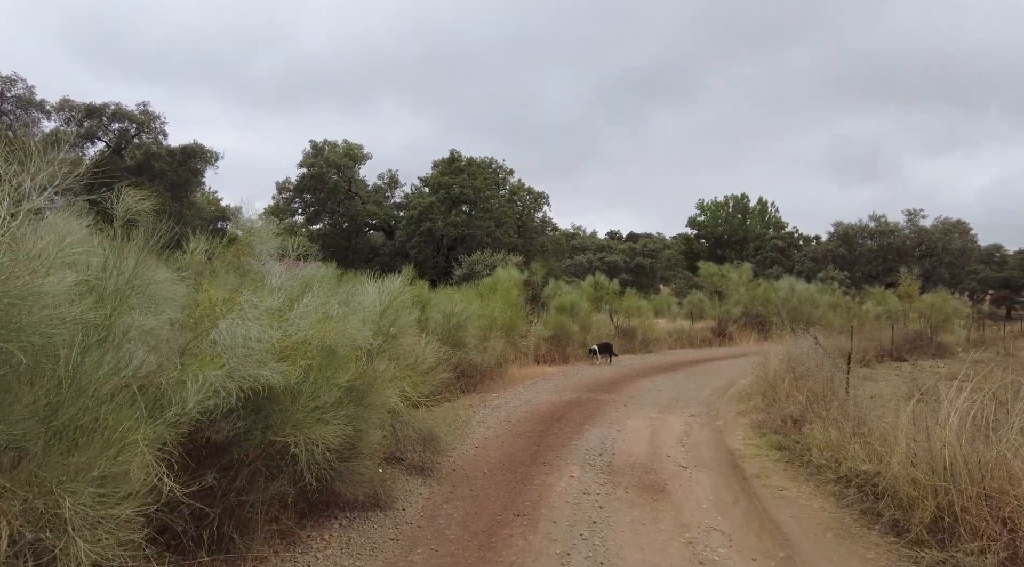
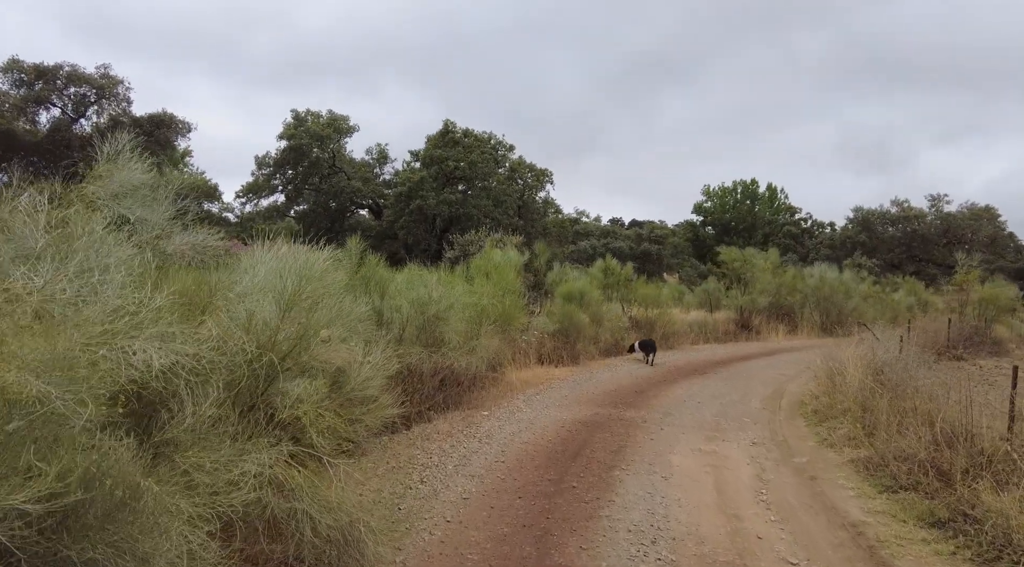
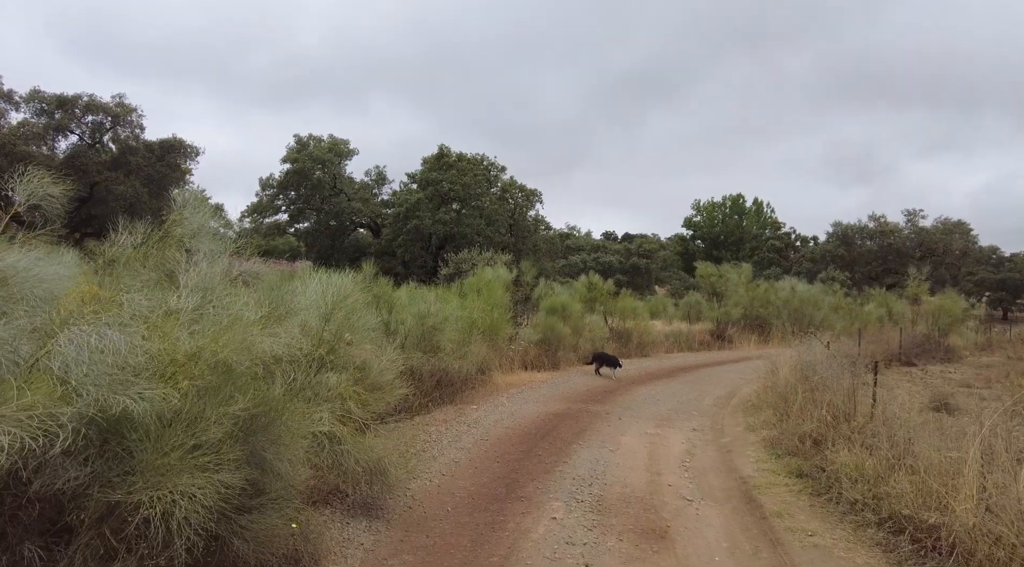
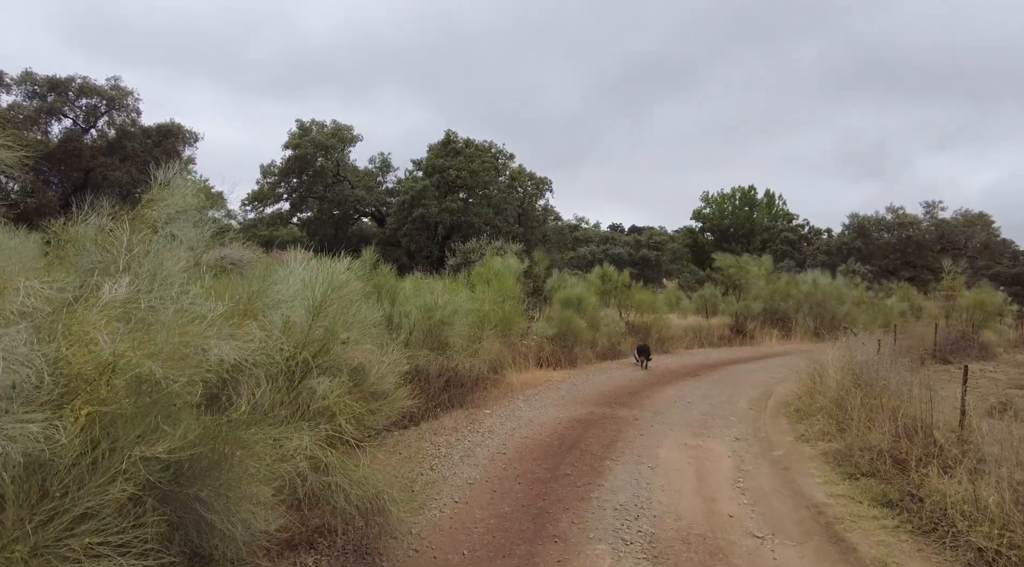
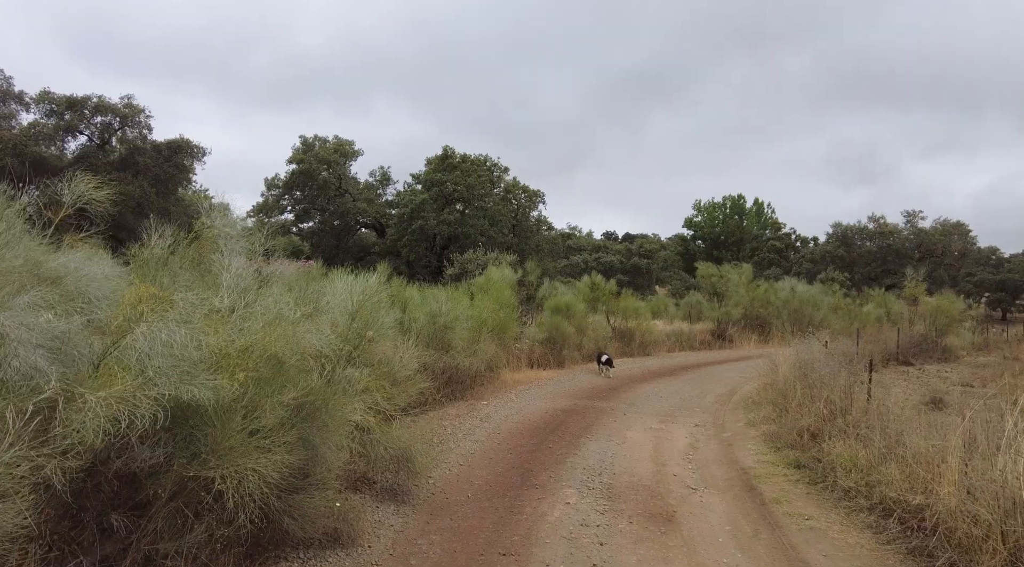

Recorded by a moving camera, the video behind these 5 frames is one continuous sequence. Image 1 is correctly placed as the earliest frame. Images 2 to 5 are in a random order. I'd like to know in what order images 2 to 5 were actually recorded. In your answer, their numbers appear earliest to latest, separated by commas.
5, 3, 4, 2
